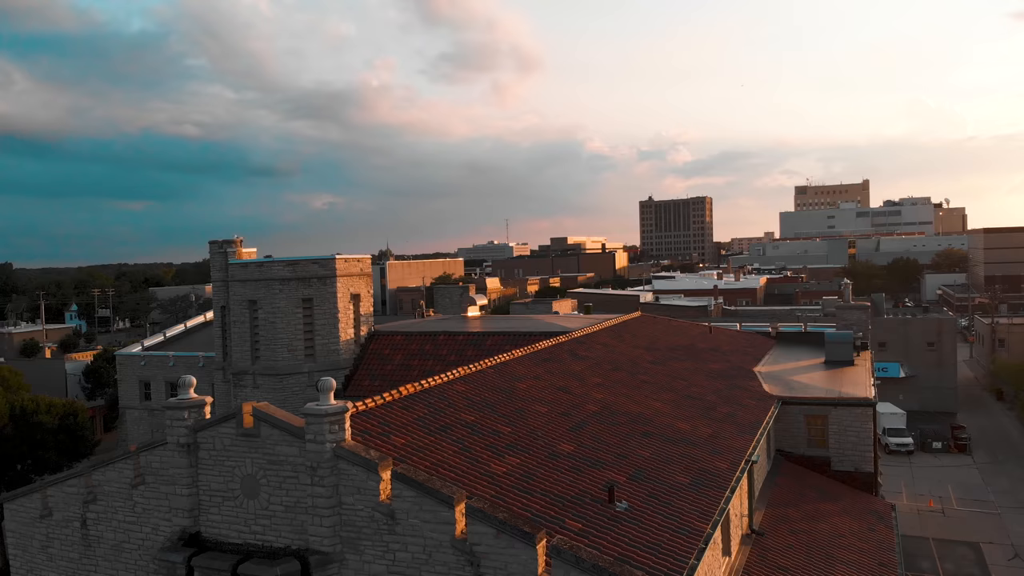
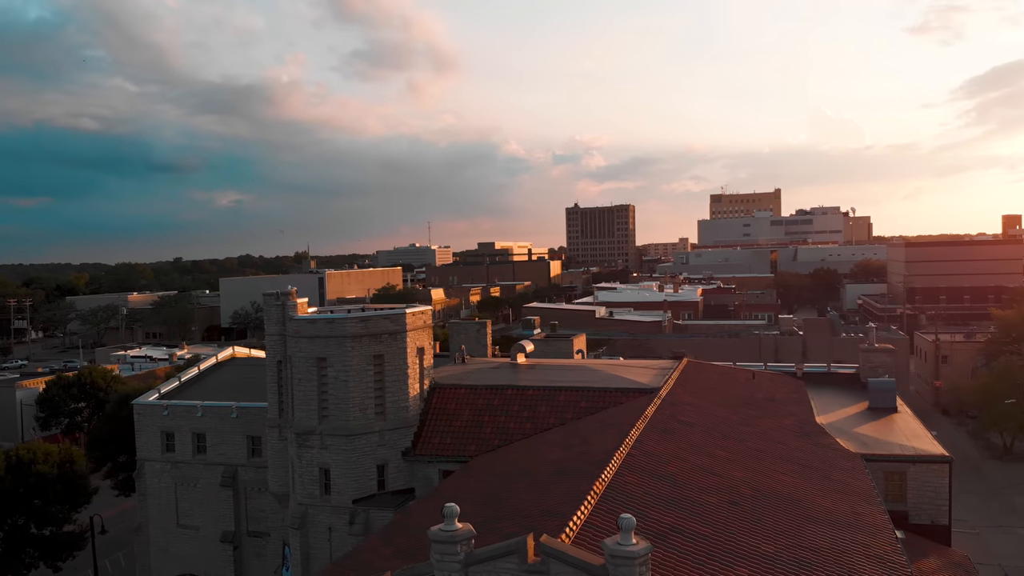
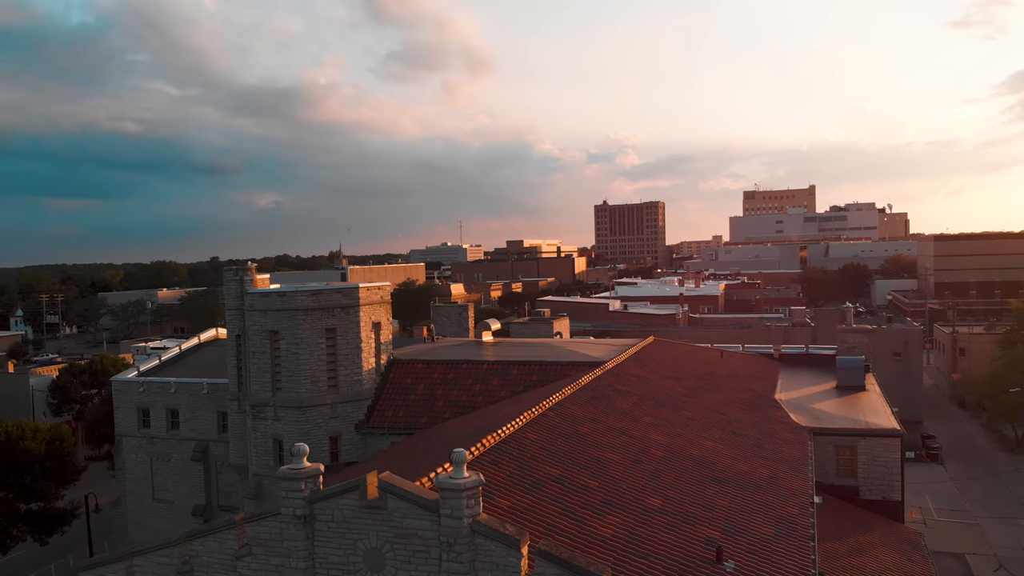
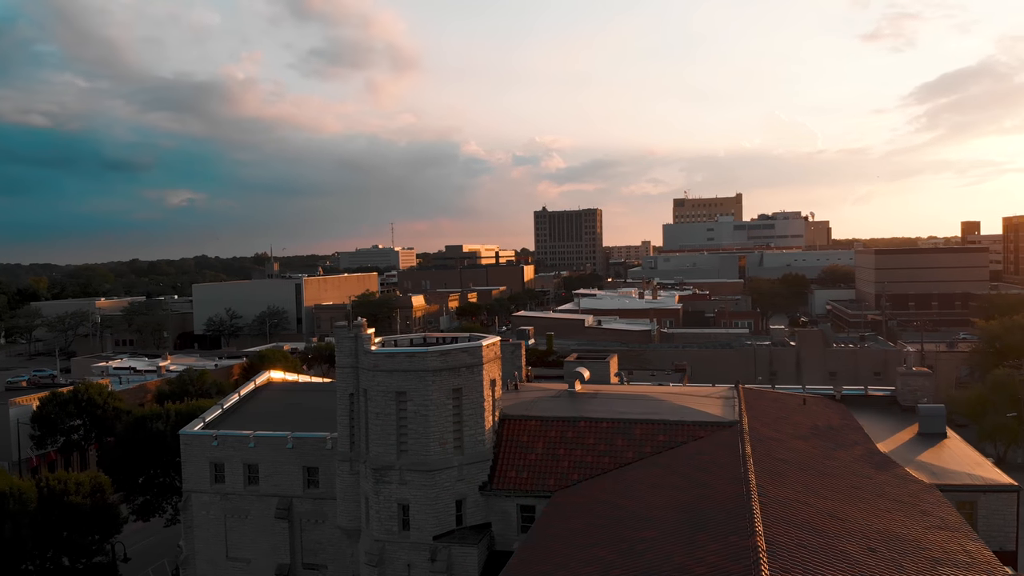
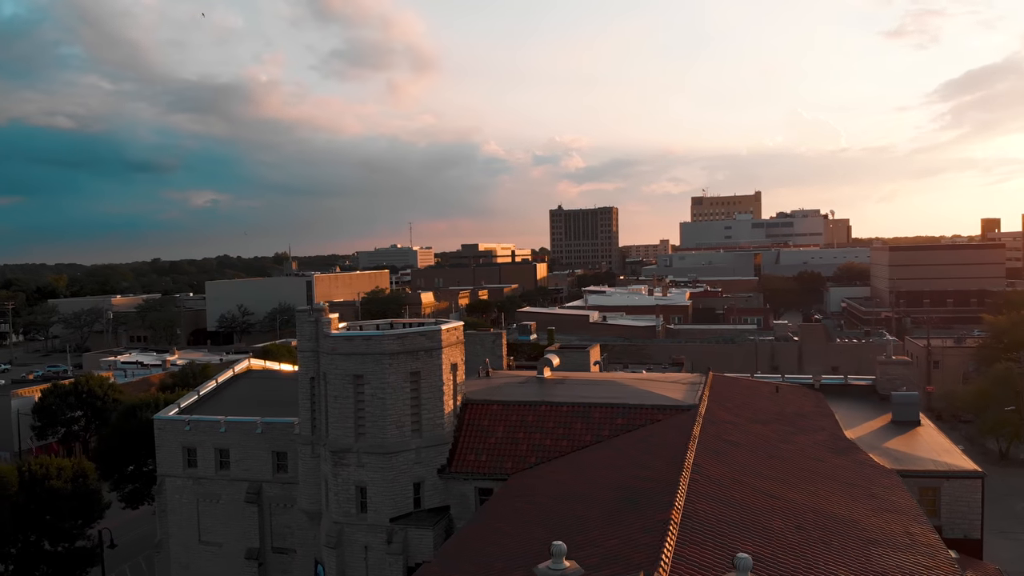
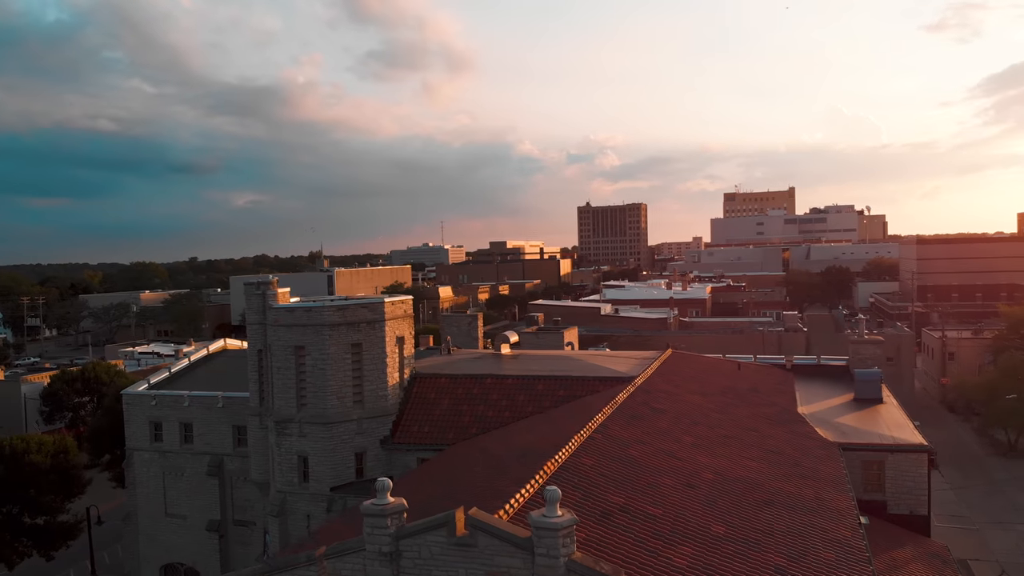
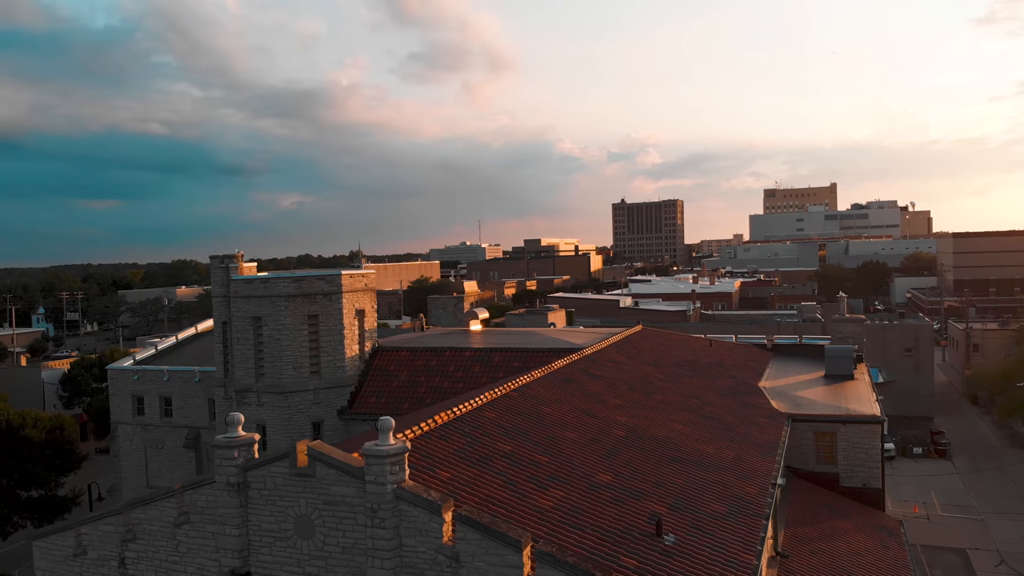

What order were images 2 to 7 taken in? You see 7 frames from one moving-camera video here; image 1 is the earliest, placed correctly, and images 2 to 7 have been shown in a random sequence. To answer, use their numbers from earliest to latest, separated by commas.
7, 3, 6, 2, 5, 4
